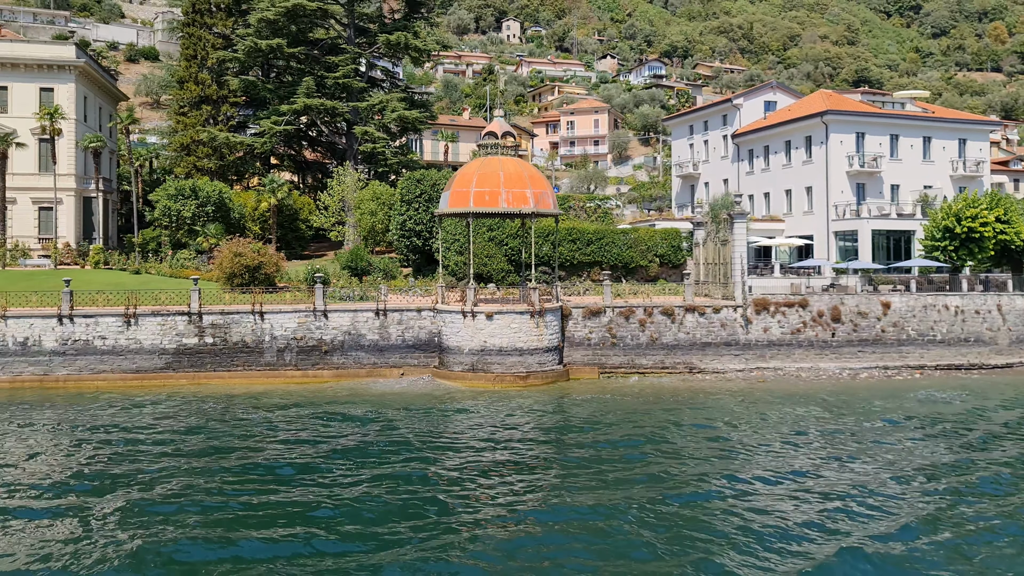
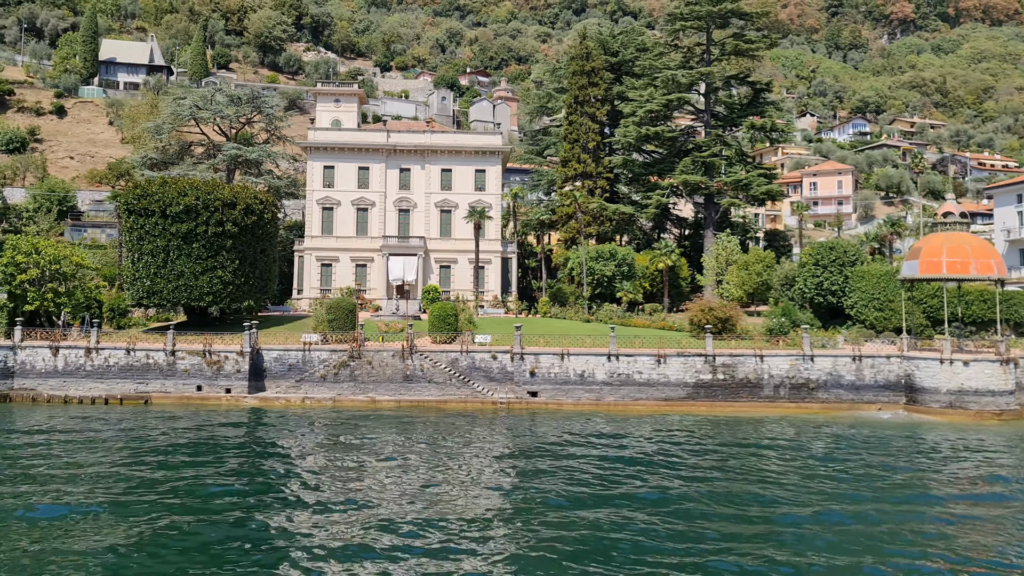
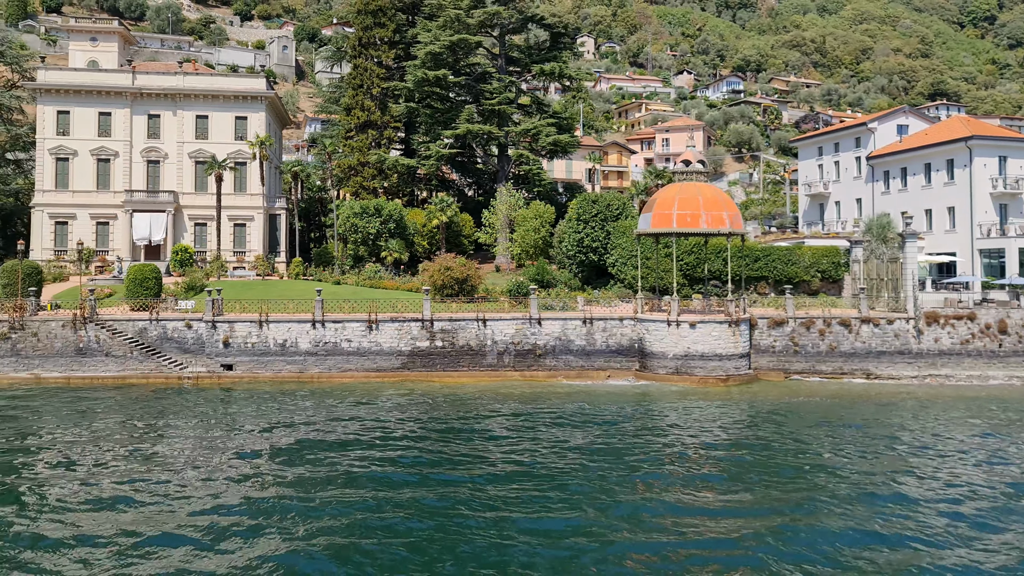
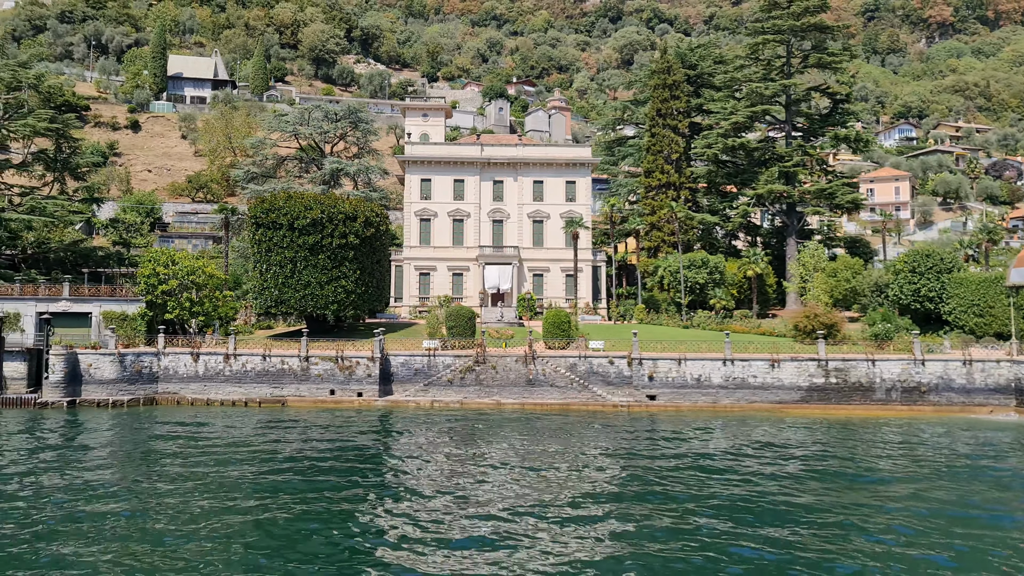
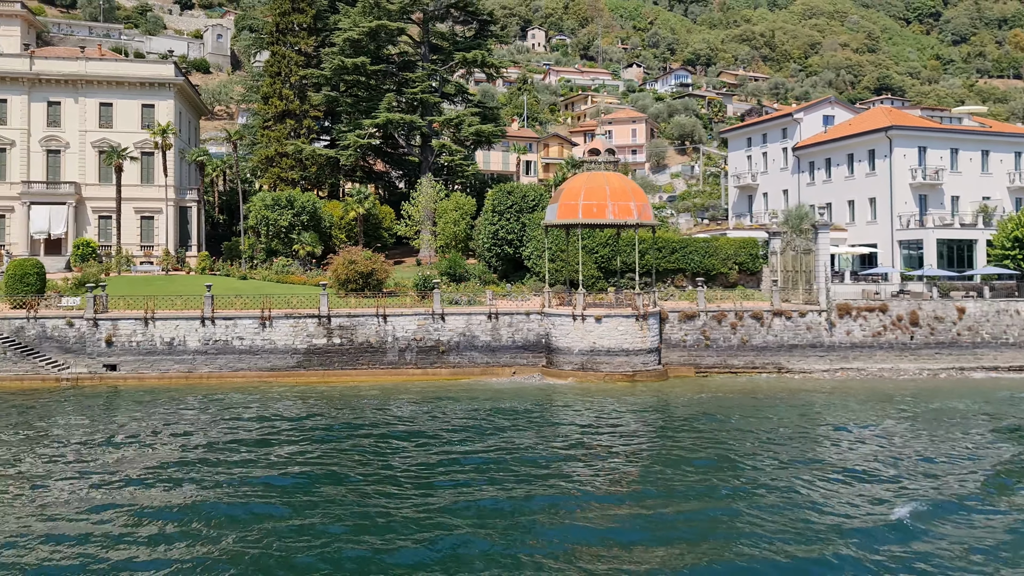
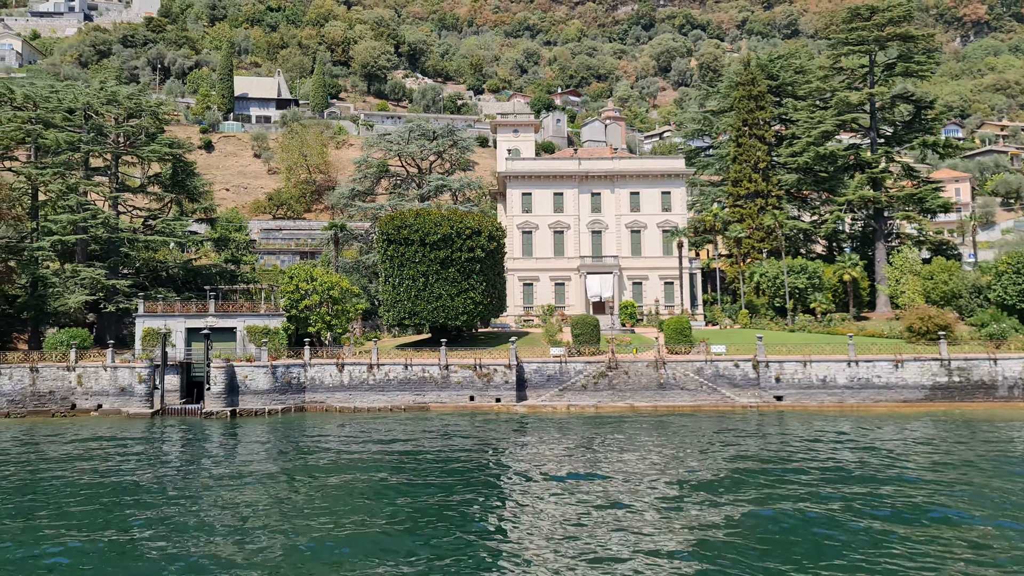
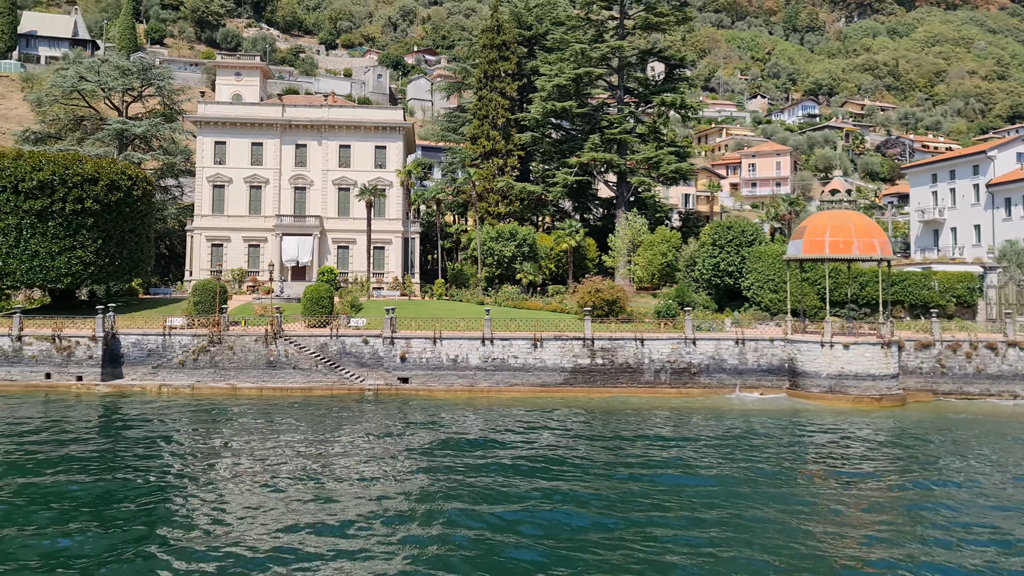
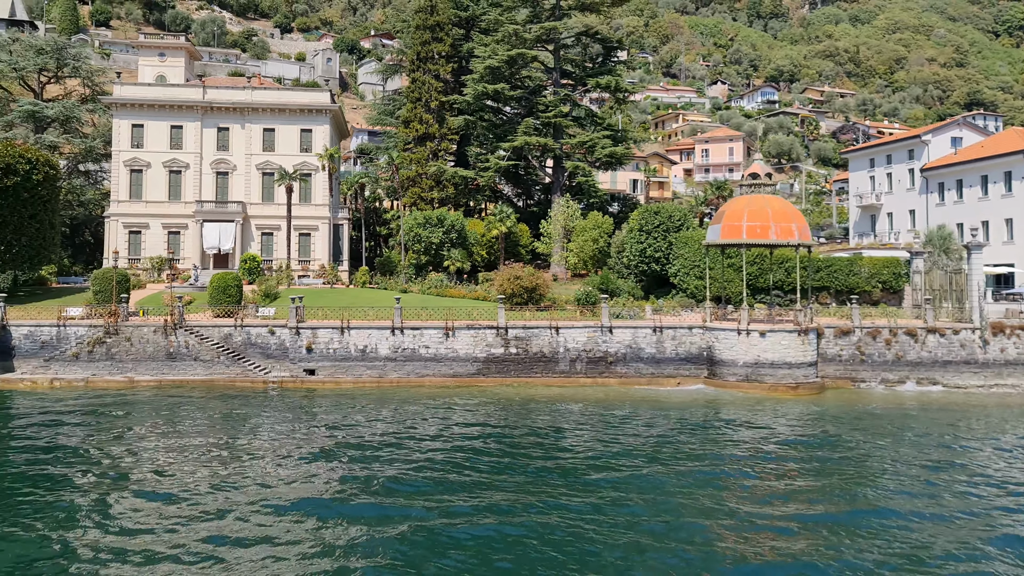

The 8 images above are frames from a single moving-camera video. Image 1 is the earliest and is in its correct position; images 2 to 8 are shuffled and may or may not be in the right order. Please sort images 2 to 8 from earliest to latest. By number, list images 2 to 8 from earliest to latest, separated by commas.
5, 3, 8, 7, 2, 4, 6
